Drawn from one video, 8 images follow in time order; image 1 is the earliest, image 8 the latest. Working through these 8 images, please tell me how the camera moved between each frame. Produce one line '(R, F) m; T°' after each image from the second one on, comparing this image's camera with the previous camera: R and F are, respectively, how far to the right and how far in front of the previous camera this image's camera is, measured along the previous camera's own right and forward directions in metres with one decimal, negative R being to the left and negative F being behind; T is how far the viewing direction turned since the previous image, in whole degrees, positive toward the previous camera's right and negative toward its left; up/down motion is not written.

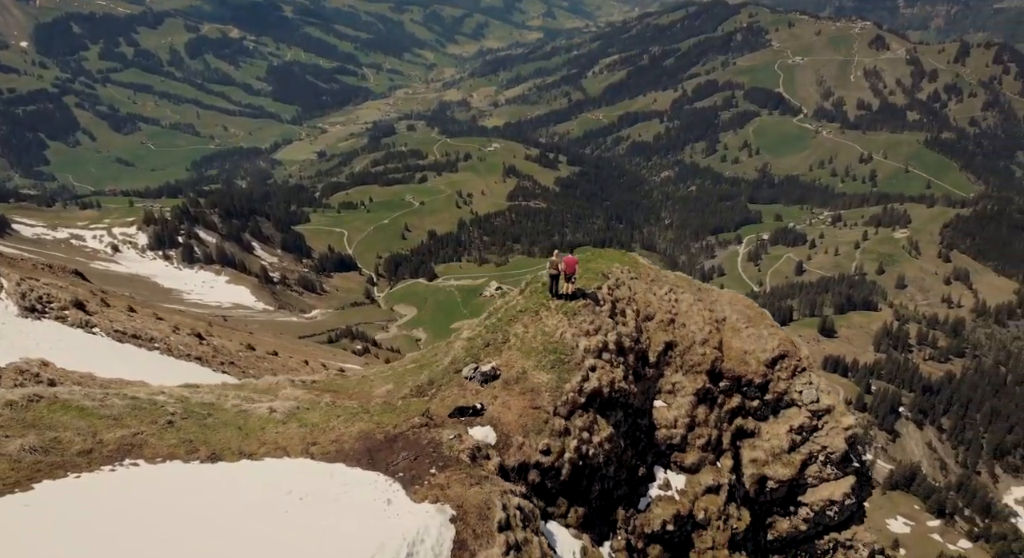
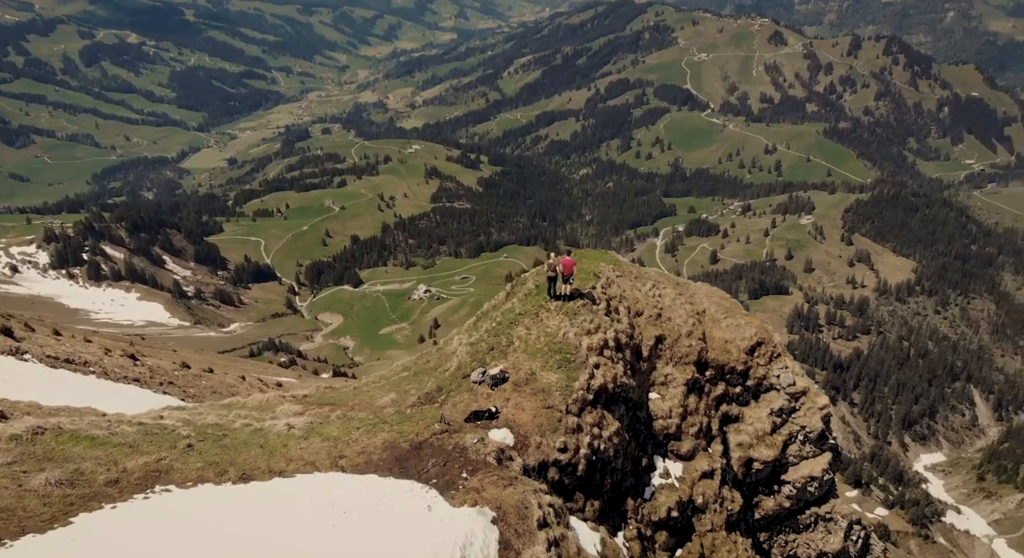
(-4.8, -0.9) m; +6°
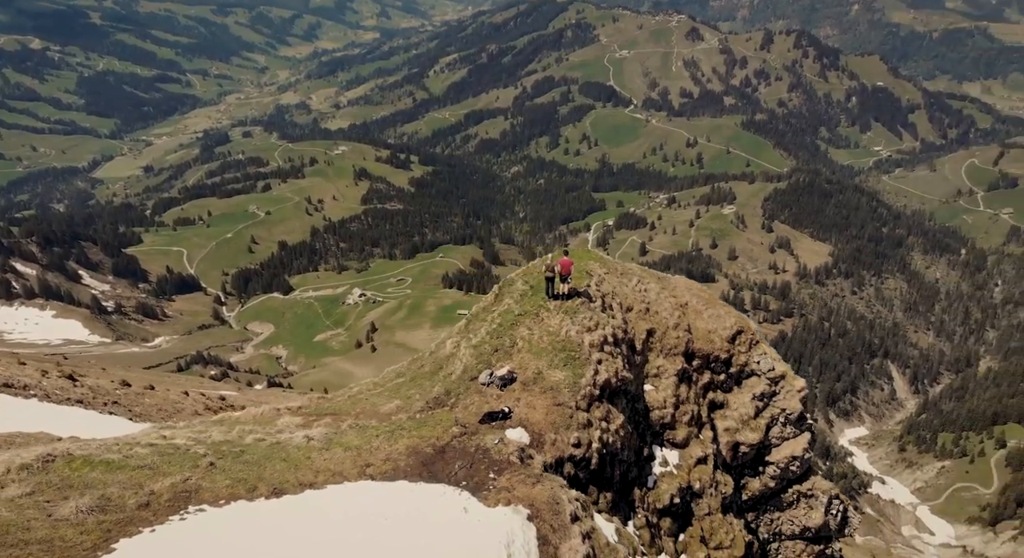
(-4.4, -0.8) m; +5°
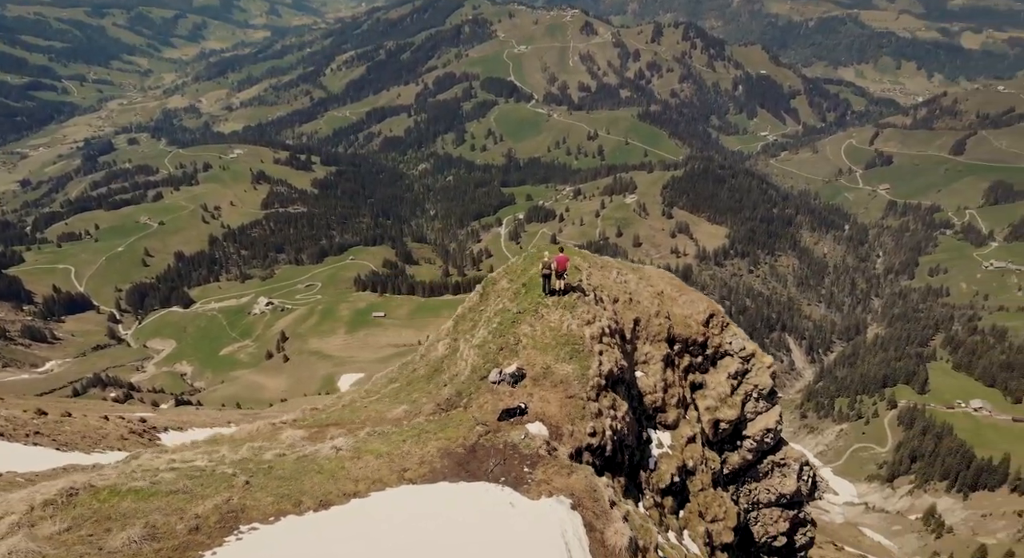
(-5.9, -0.9) m; +7°
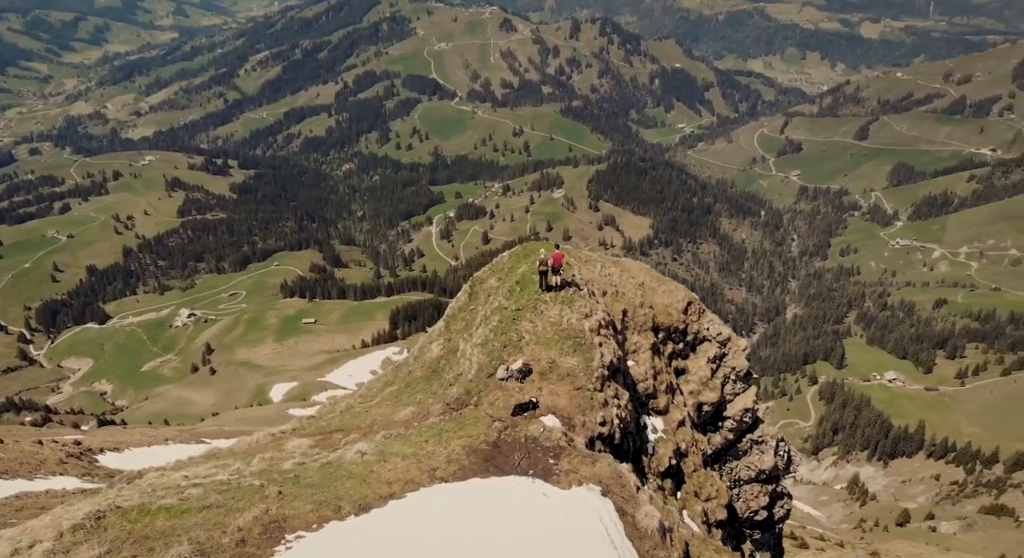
(-4.7, -0.9) m; +5°
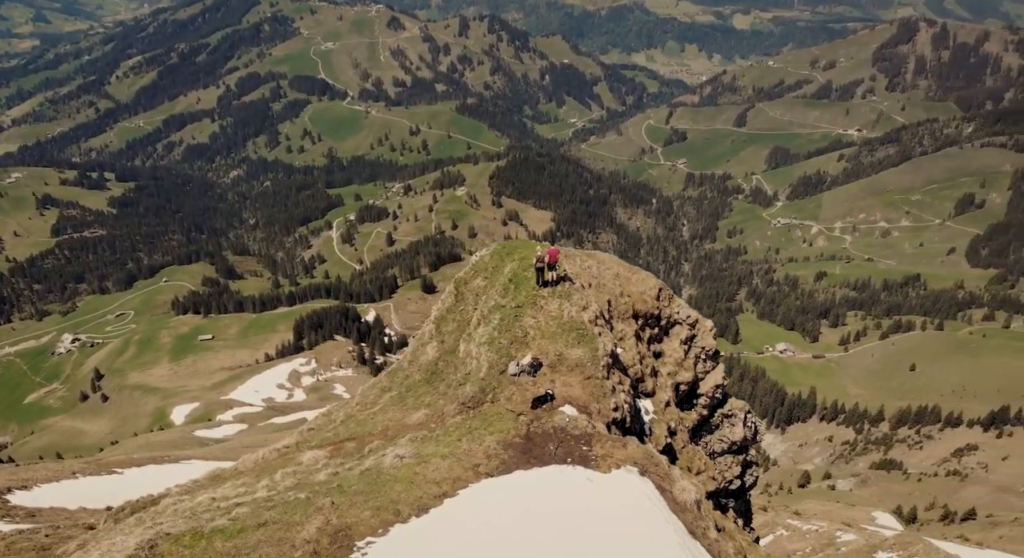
(-6.8, -1.1) m; +8°
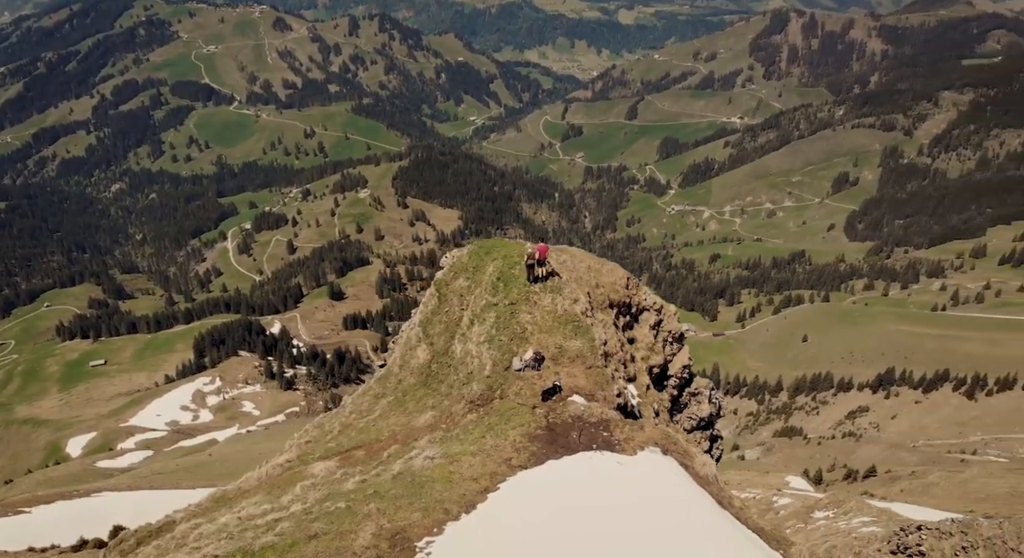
(-6.4, -0.8) m; +7°
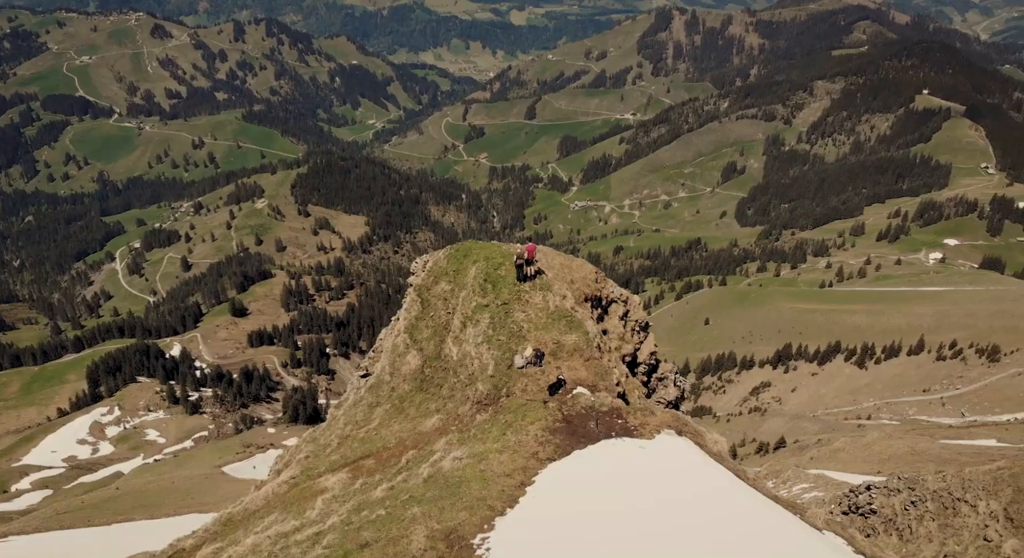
(-6.3, -0.8) m; +7°
